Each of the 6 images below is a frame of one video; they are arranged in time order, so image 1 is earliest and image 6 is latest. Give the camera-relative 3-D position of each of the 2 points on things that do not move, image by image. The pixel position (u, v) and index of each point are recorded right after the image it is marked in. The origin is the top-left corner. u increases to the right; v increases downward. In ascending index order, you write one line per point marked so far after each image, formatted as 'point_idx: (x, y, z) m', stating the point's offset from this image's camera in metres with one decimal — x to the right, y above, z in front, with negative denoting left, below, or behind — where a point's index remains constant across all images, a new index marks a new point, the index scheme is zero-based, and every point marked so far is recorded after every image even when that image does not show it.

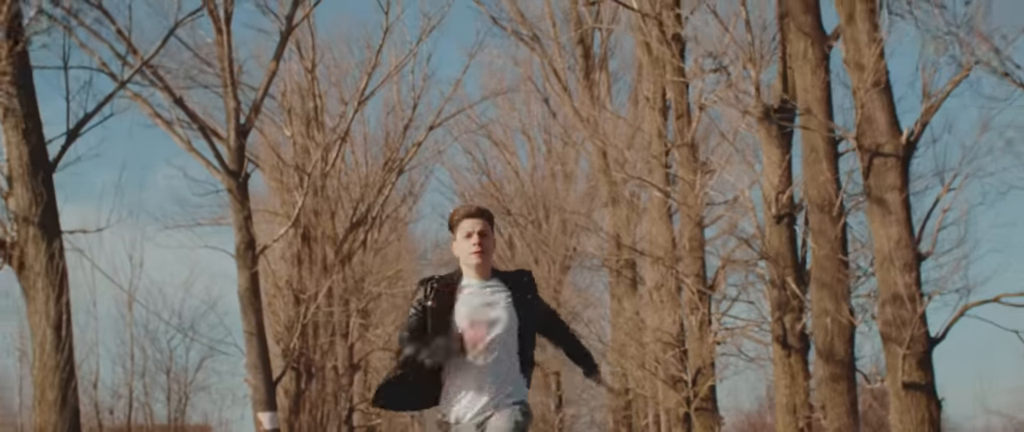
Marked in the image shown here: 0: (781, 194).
0: (+2.5, +0.2, +13.5) m
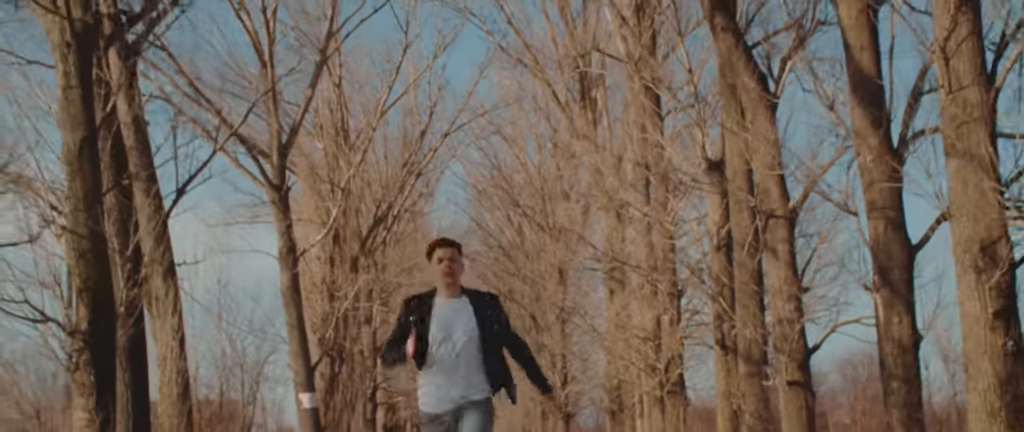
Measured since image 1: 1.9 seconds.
0: (+2.5, -0.1, +17.4) m
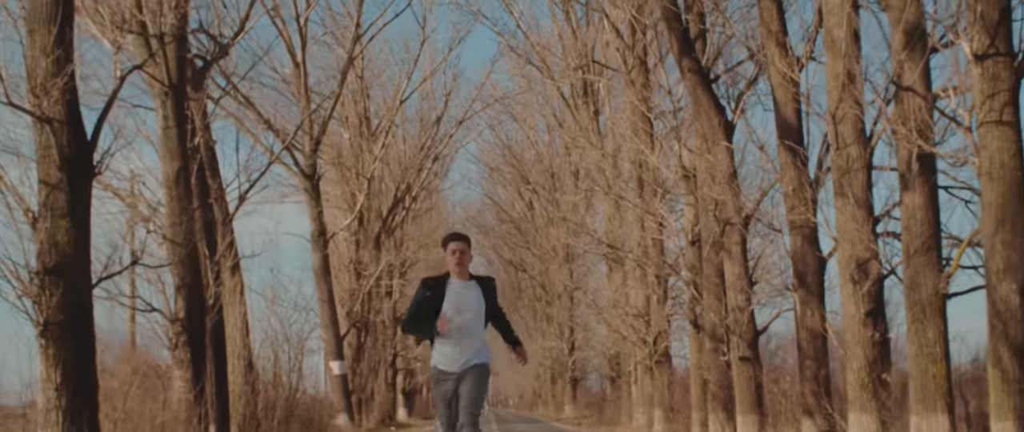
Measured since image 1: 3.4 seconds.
0: (+2.6, -0.1, +20.7) m
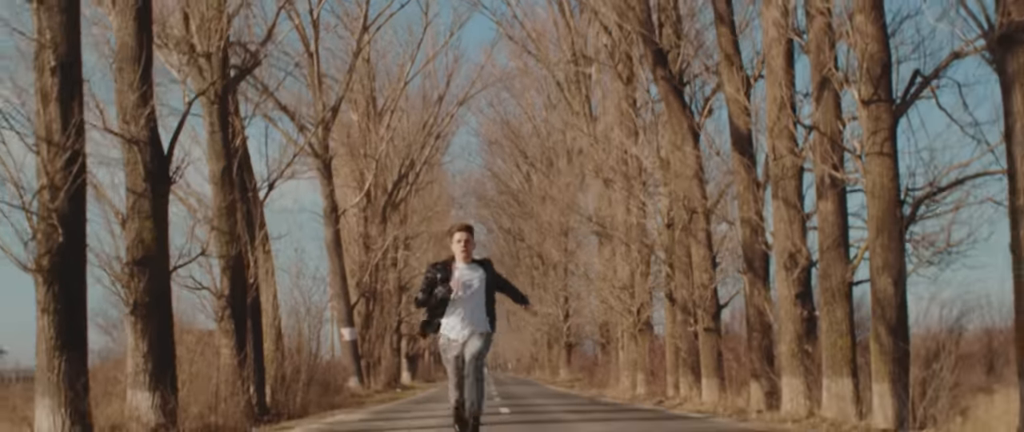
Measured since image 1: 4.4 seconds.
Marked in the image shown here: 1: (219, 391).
0: (+2.5, +0.1, +23.3) m
1: (-3.1, -1.9, +15.8) m
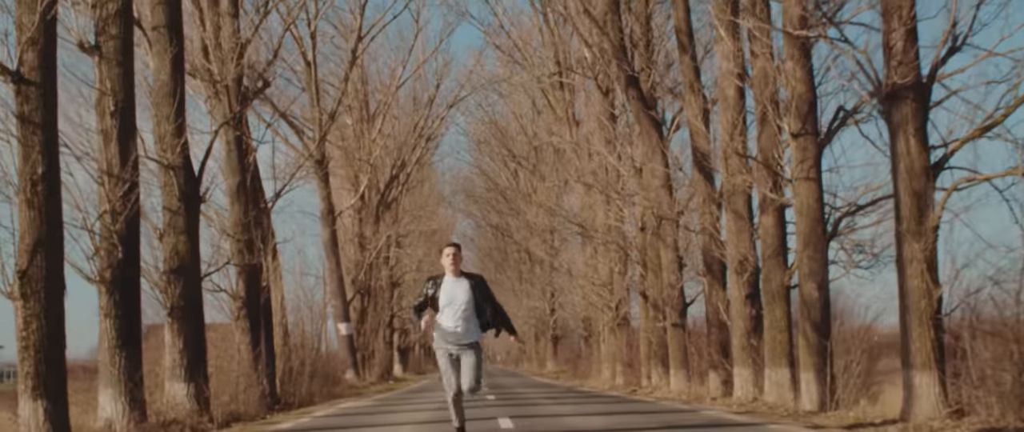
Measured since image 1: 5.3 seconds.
0: (+2.3, 0.0, +25.4) m
1: (-3.3, -2.0, +17.9) m
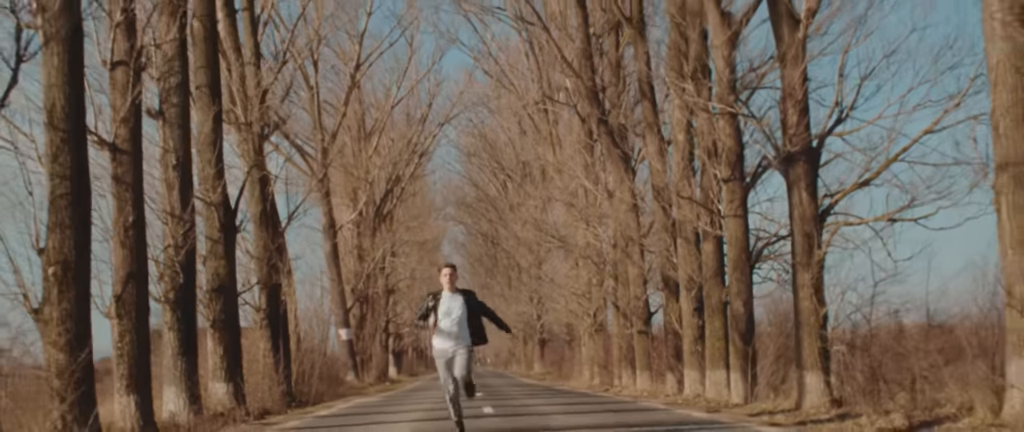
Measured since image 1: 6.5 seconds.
0: (+2.0, -0.4, +28.6) m
1: (-3.5, -2.4, +21.0) m
